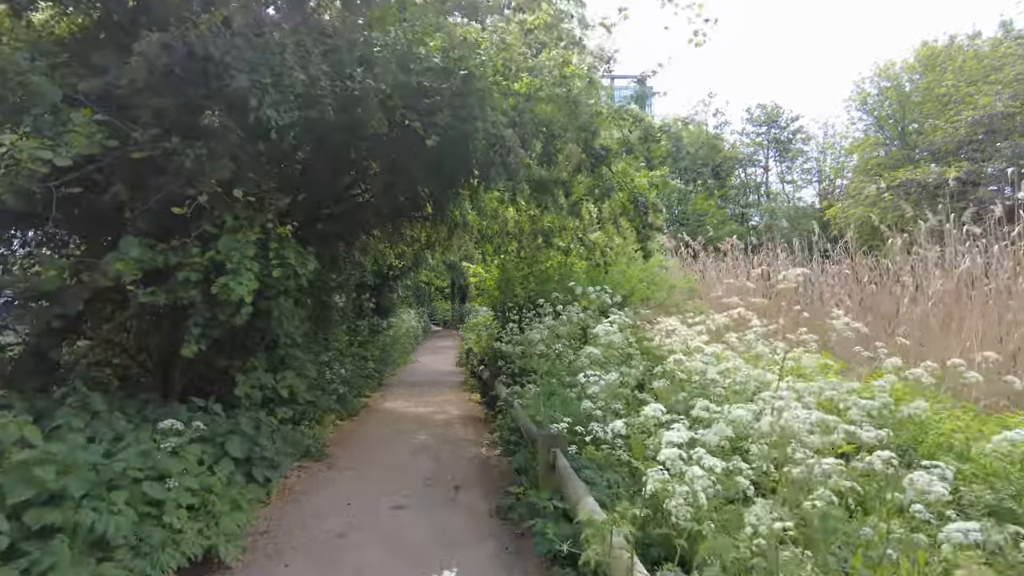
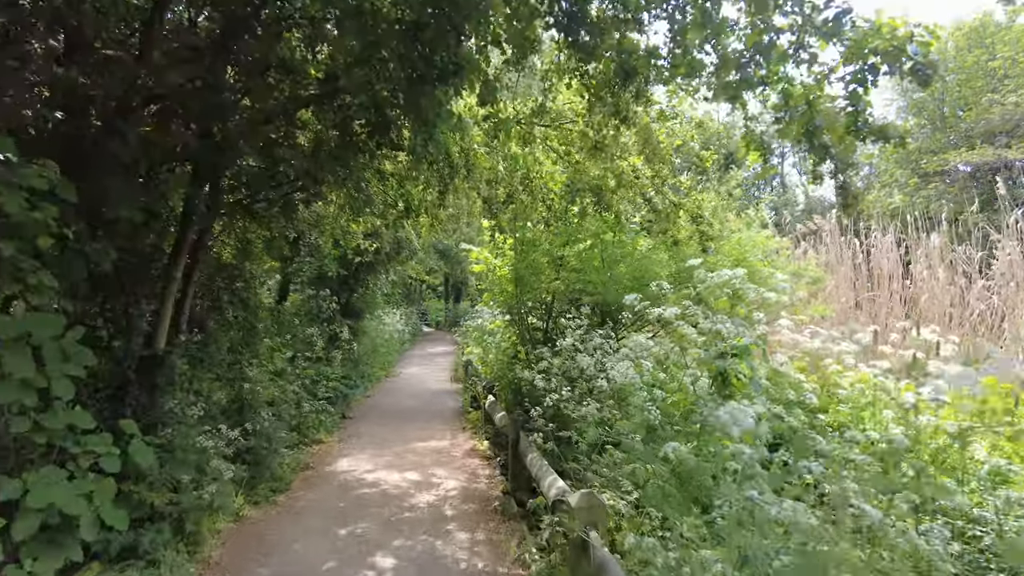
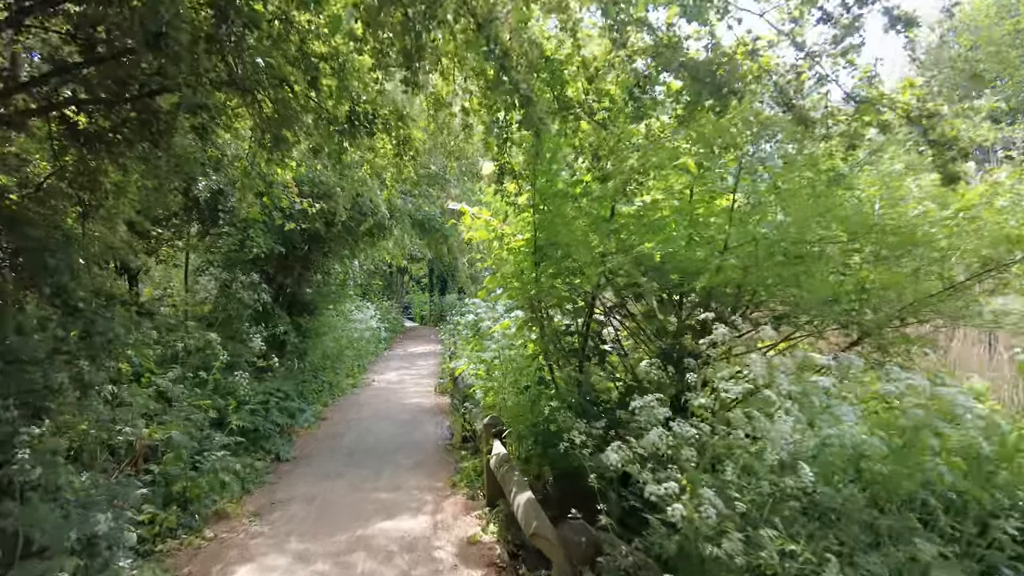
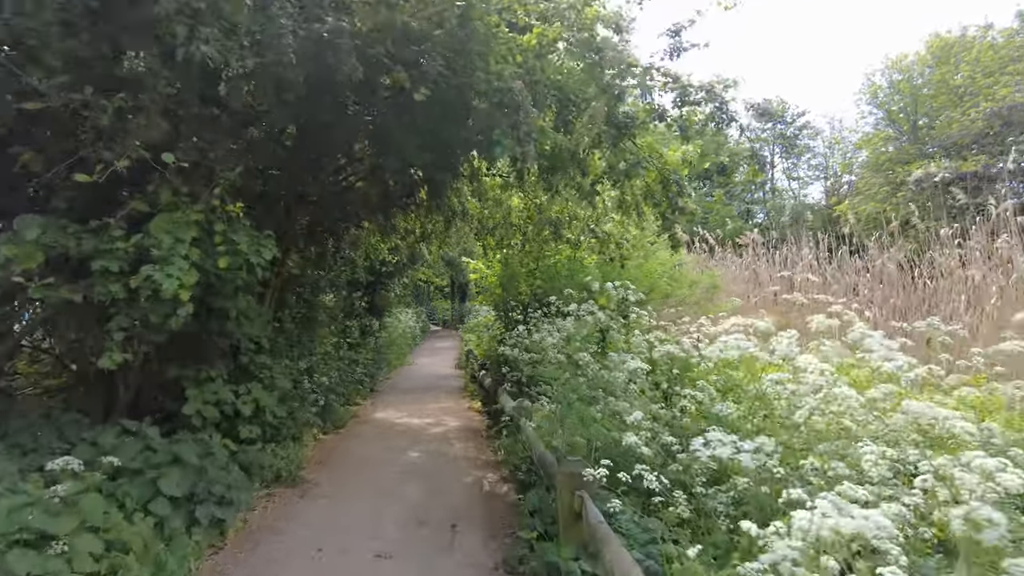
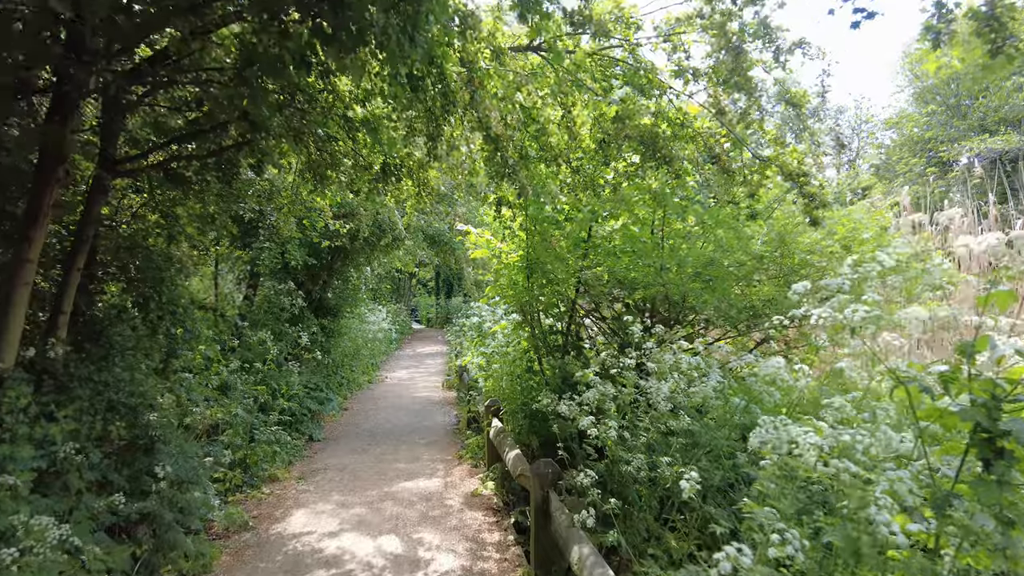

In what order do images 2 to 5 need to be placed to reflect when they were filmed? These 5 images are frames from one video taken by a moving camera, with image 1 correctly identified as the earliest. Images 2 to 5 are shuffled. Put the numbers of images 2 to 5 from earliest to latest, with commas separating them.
4, 2, 5, 3
